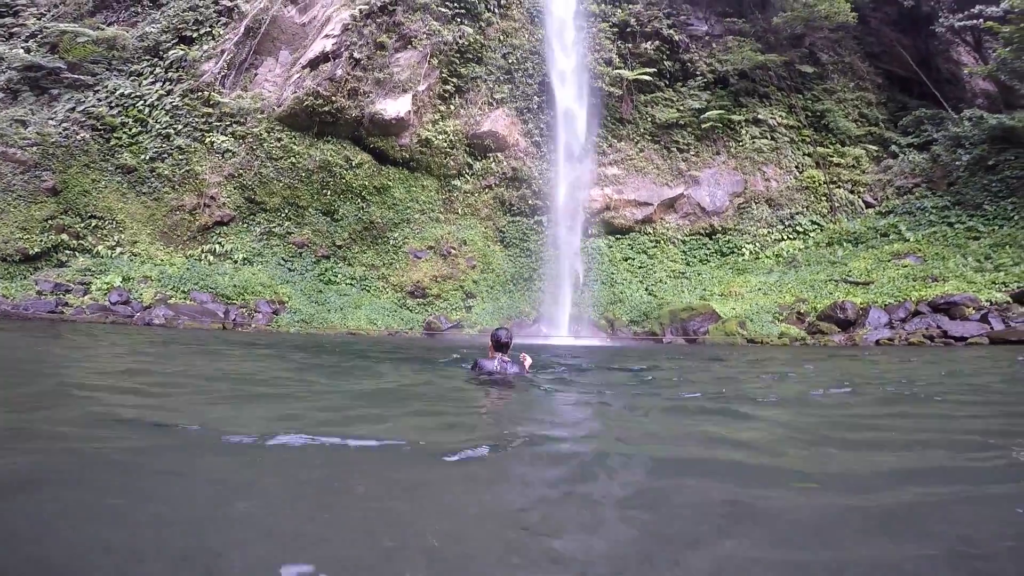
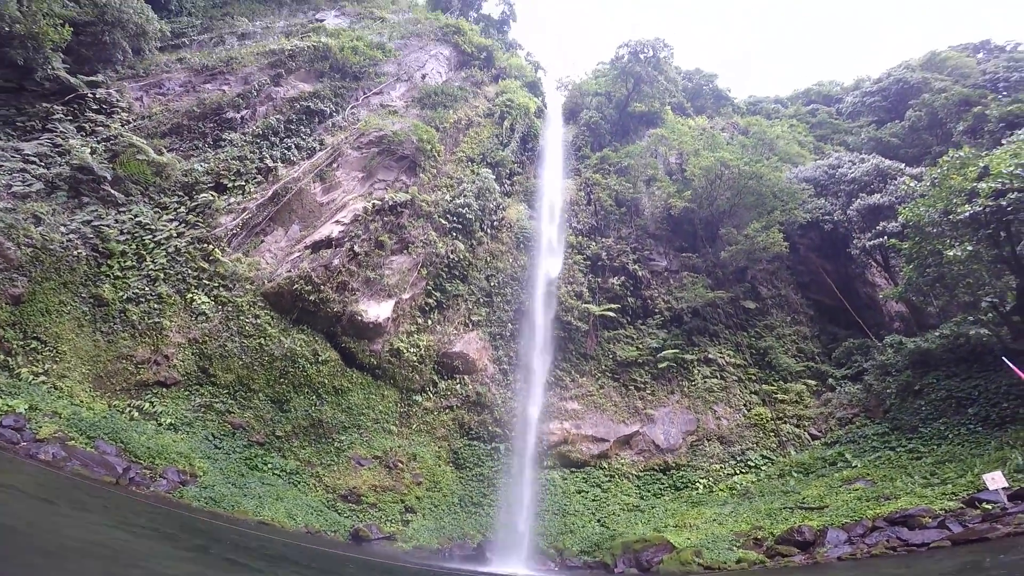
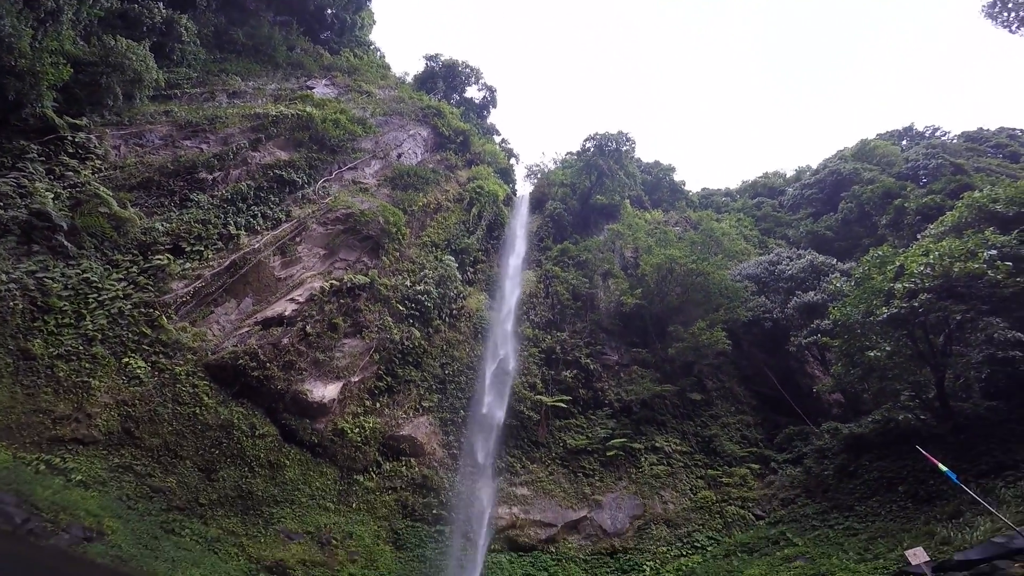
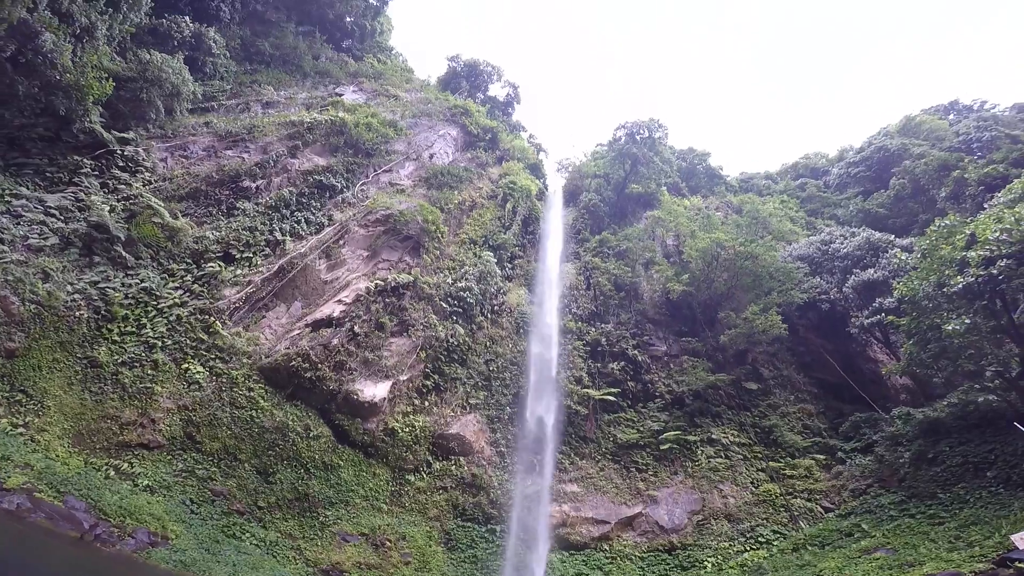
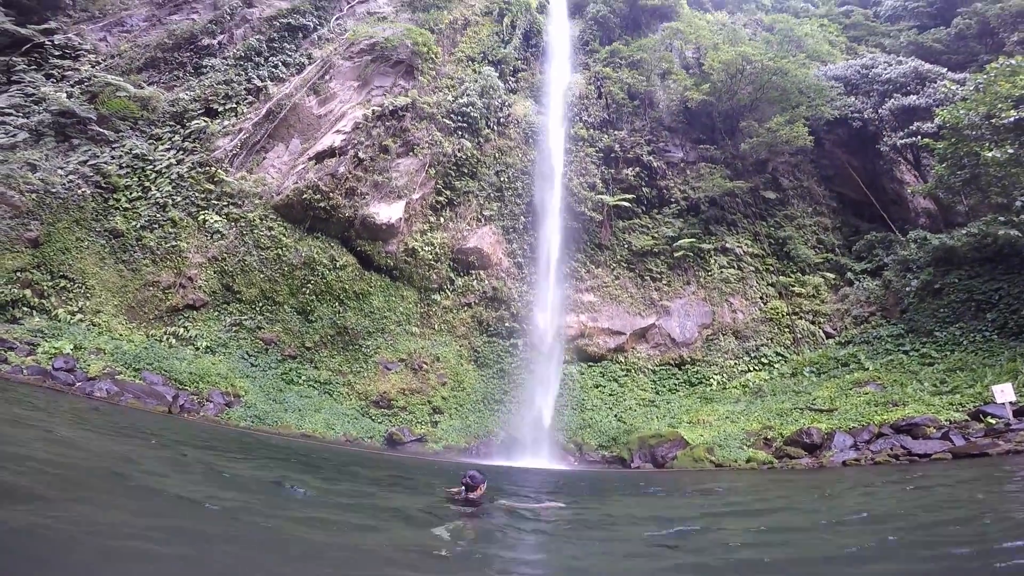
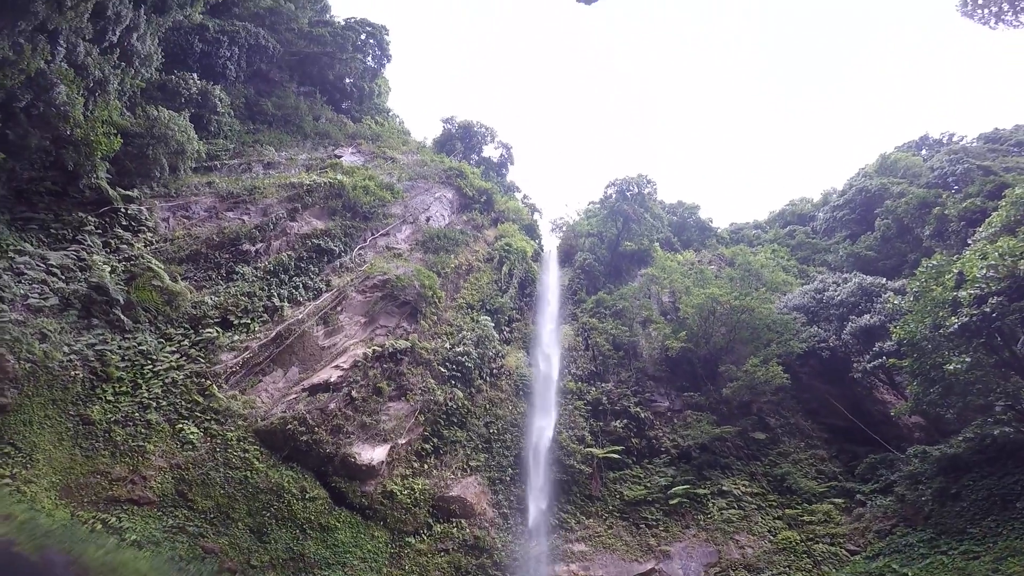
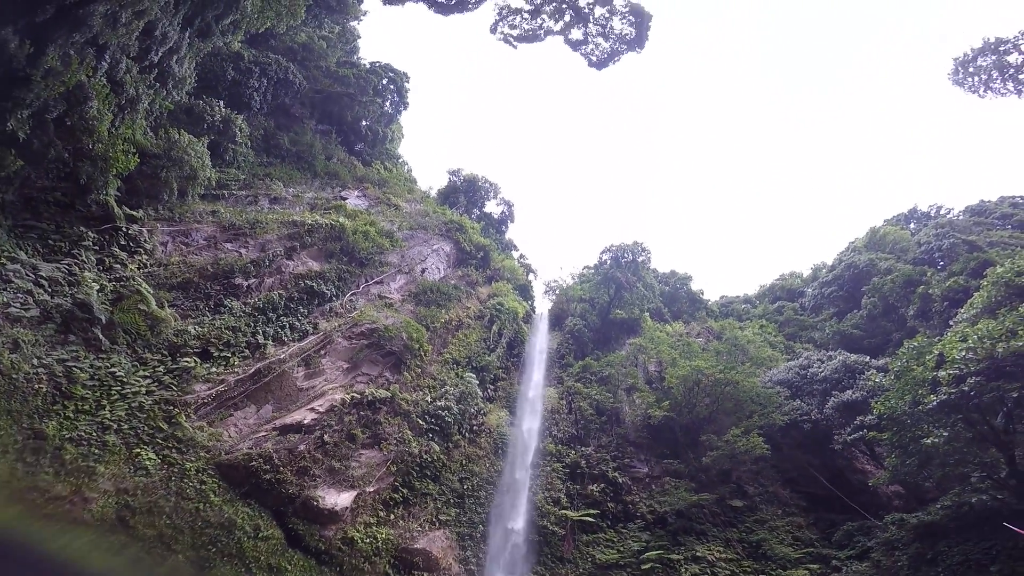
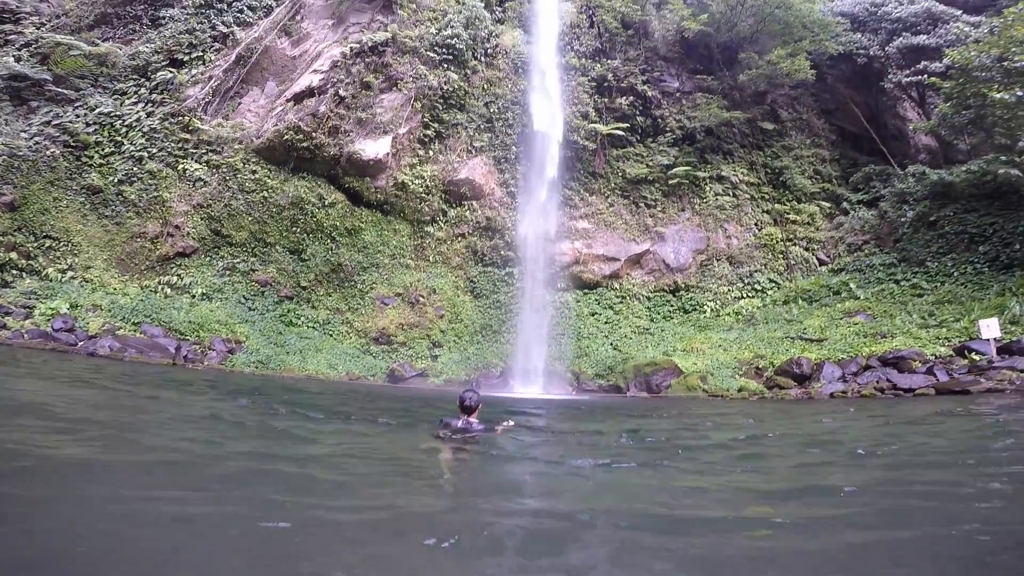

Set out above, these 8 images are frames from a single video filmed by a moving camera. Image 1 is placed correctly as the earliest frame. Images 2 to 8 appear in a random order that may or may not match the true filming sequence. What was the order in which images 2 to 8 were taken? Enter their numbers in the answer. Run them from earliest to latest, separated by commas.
8, 5, 2, 4, 6, 7, 3
